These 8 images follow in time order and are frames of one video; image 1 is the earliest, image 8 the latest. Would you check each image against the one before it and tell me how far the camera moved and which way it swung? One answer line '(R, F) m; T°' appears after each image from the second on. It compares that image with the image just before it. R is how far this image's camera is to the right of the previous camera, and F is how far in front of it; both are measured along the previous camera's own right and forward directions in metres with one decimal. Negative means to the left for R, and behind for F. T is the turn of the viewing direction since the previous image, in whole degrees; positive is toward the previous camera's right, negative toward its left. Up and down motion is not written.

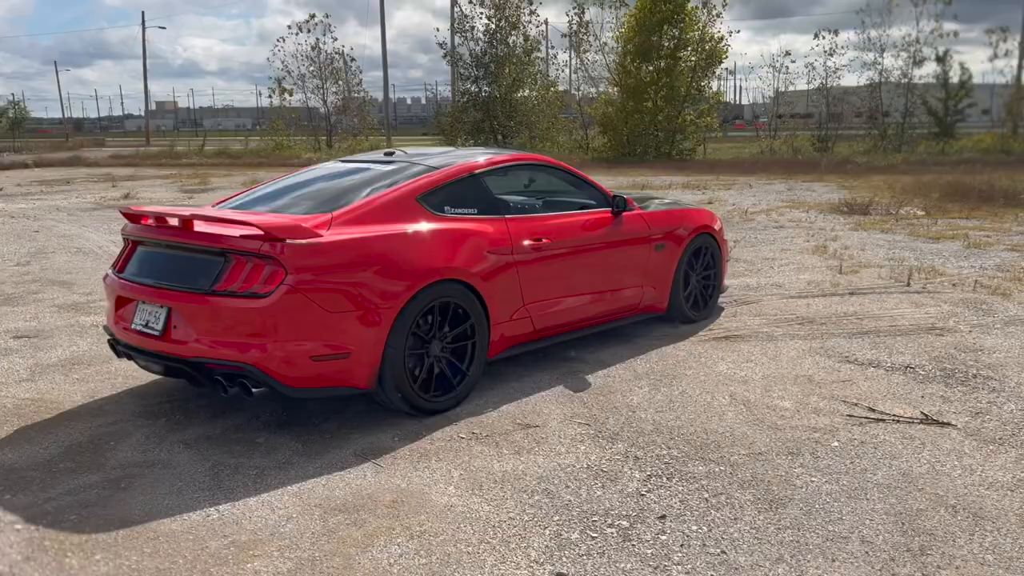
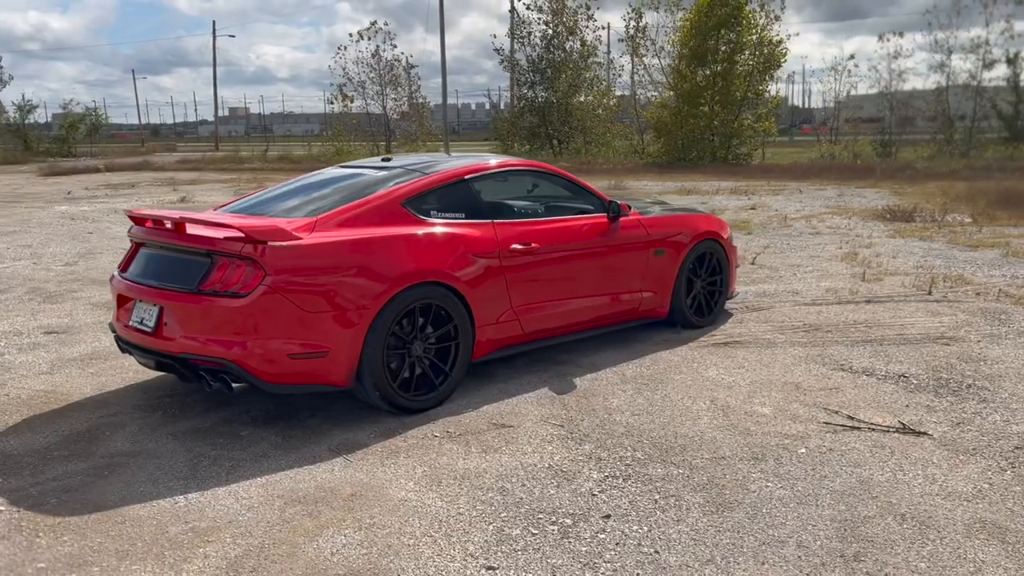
(+0.4, -0.1) m; -4°
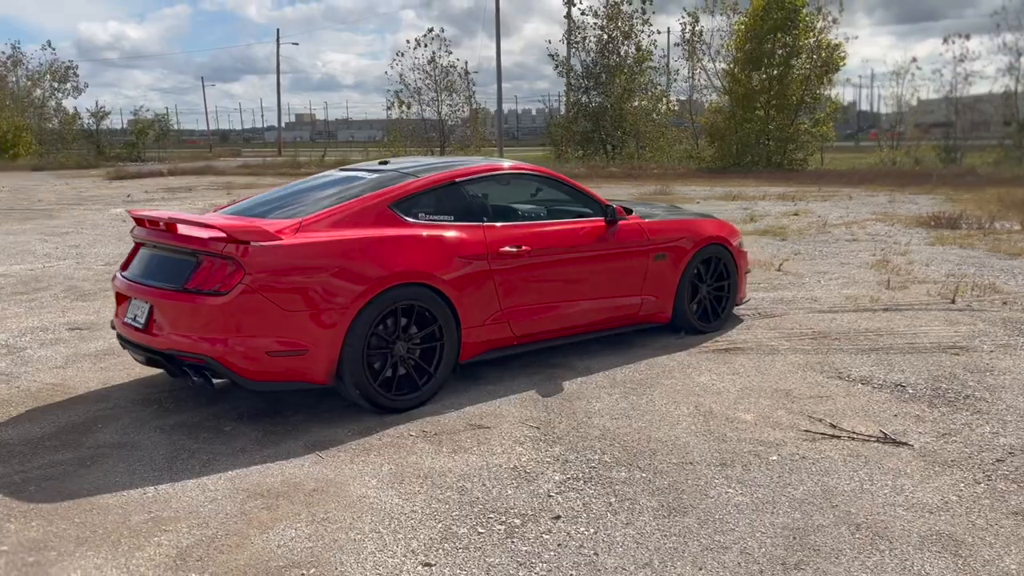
(+0.4, 0.0) m; -4°
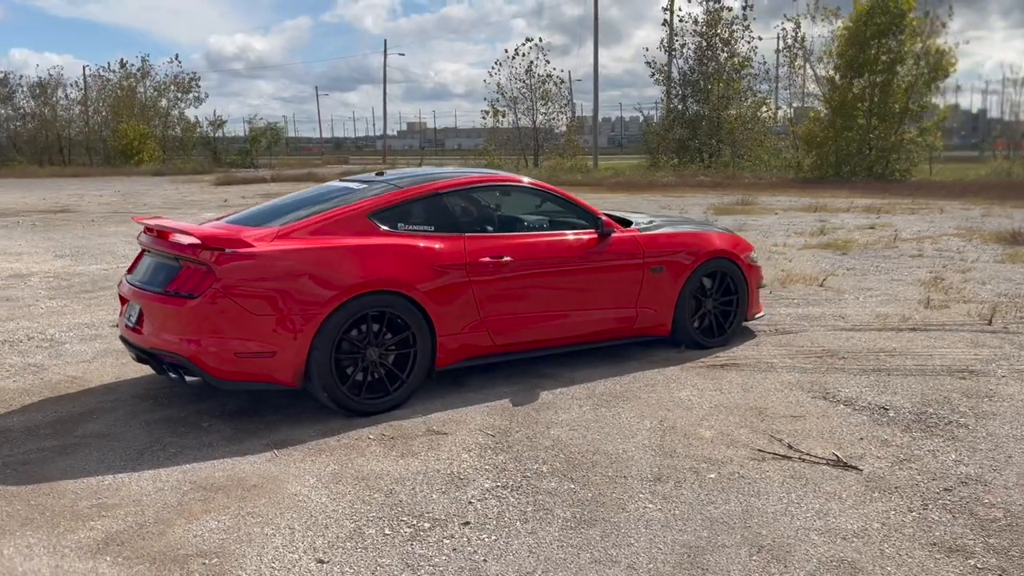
(+0.7, 0.0) m; -7°
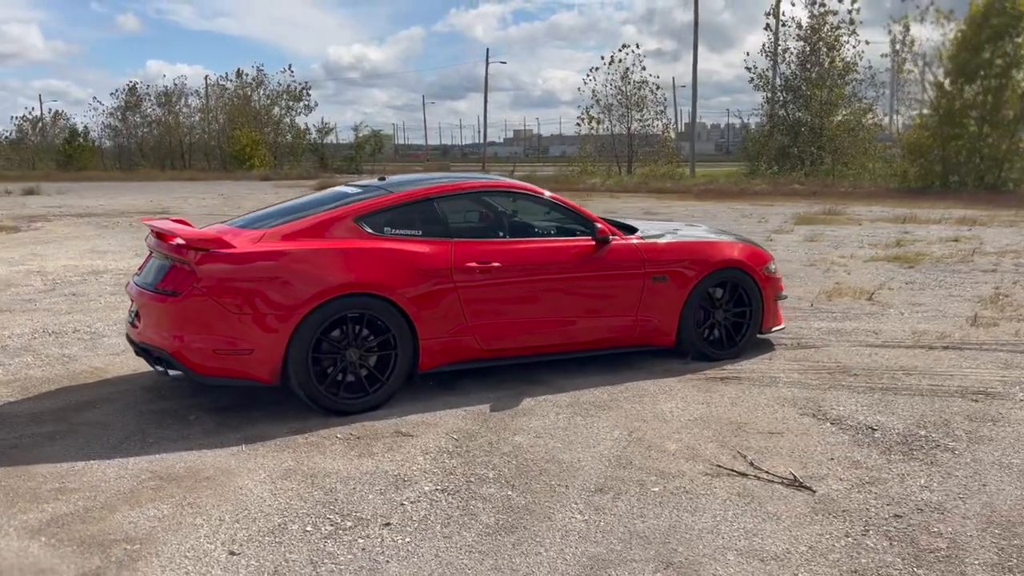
(+0.7, 0.0) m; -7°
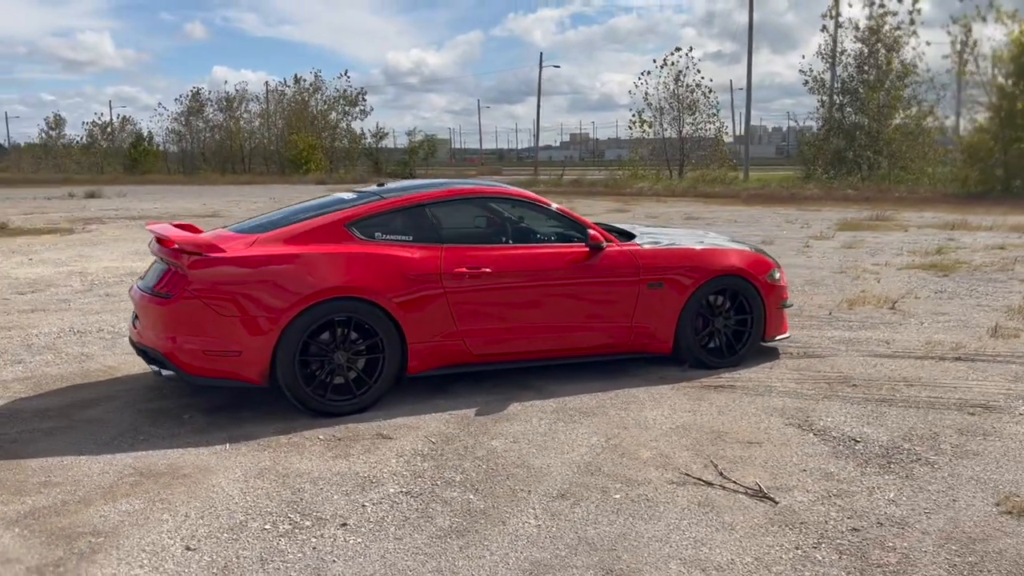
(+0.4, 0.0) m; -4°
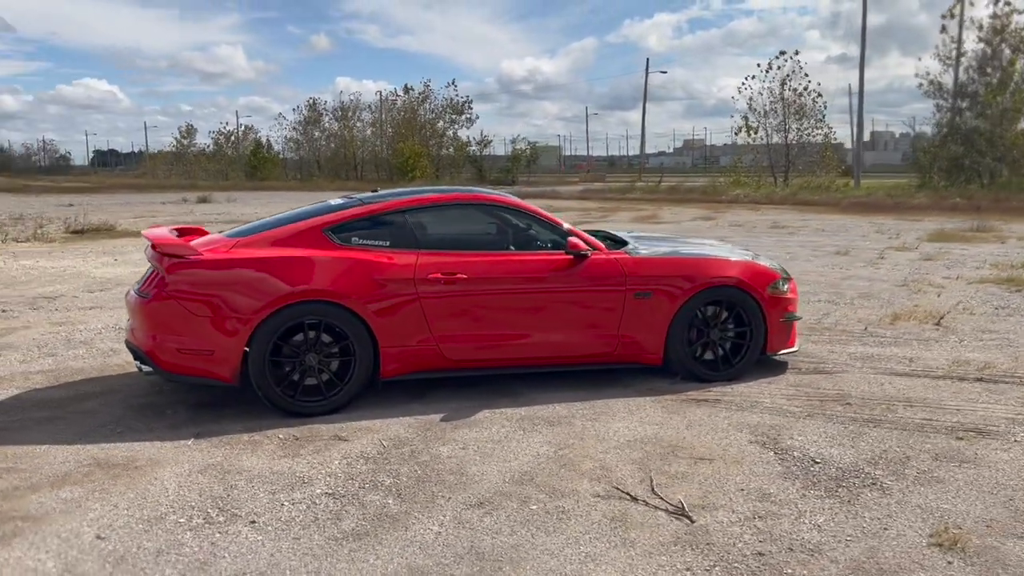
(+0.8, +0.1) m; -7°
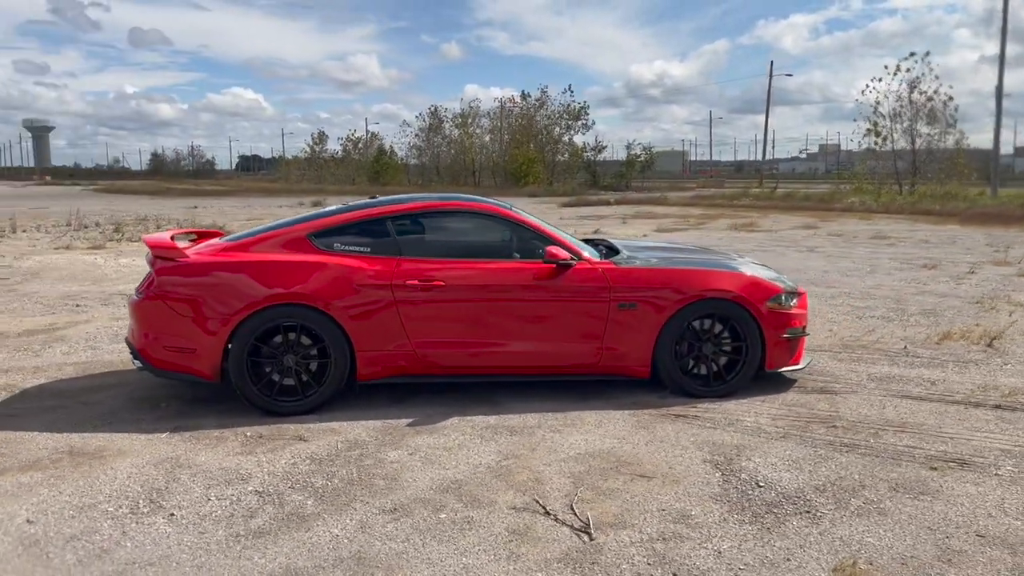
(+0.9, +0.1) m; -8°
